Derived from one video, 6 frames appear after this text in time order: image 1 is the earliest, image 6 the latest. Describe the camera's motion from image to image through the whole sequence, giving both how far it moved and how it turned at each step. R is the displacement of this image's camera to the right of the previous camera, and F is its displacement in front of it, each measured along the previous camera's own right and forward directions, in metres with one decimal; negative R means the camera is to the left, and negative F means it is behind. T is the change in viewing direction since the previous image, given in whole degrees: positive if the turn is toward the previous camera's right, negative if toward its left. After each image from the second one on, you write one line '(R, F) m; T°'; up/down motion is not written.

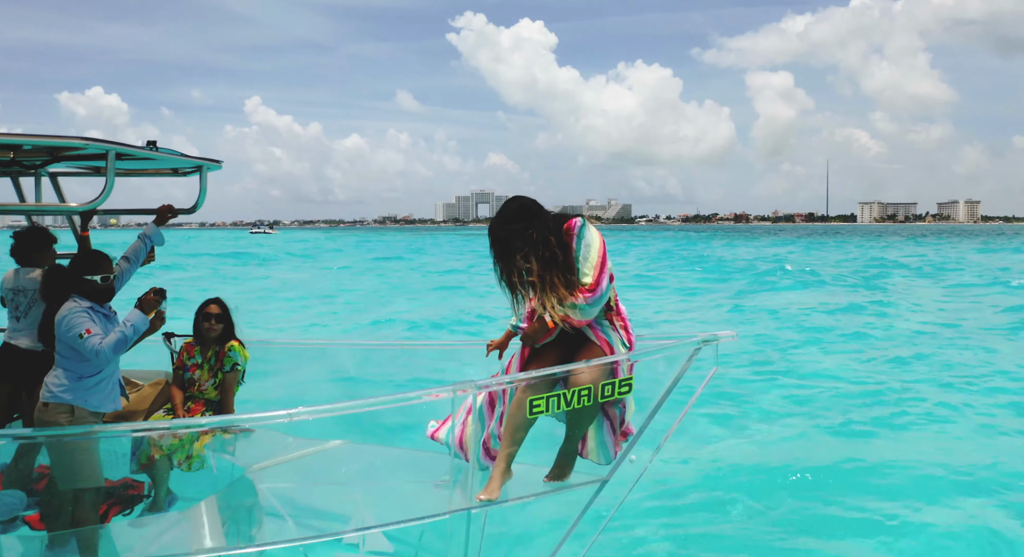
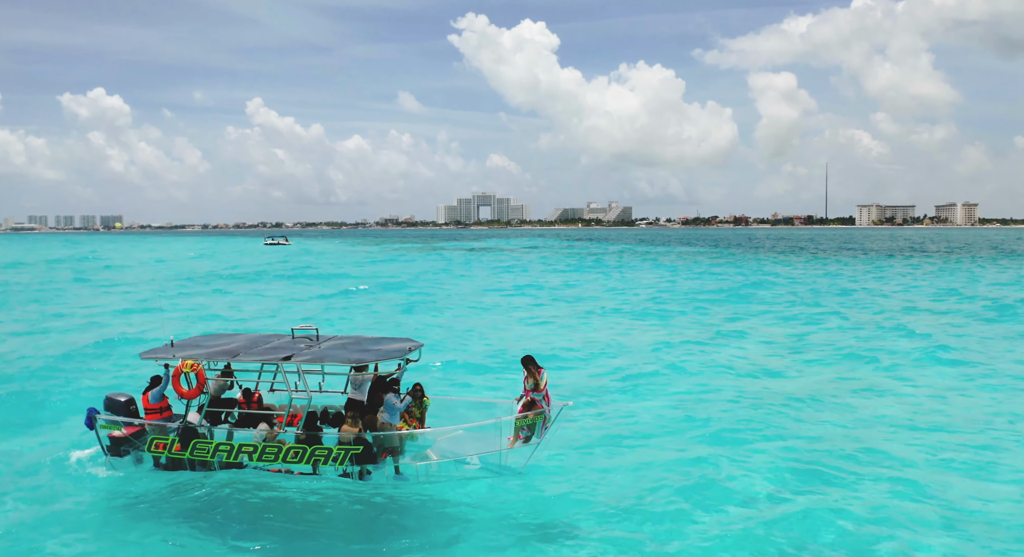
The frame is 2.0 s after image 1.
(+0.7, -4.4) m; 0°
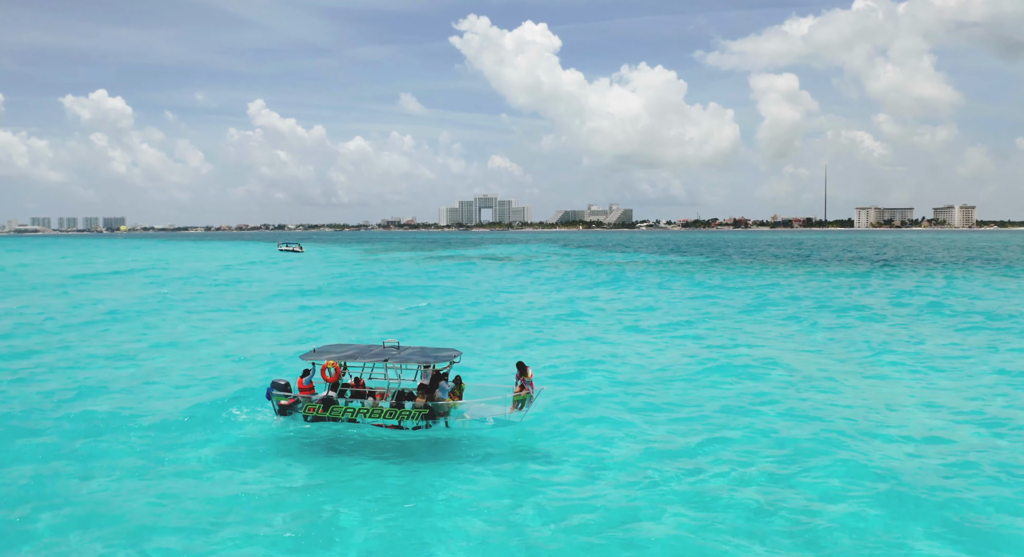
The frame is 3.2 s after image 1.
(+0.2, -5.2) m; 0°
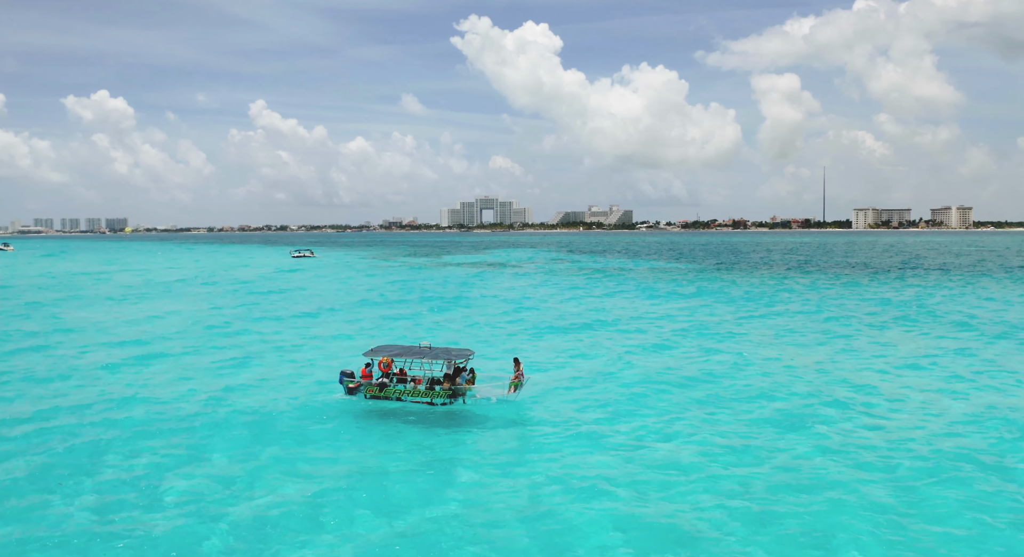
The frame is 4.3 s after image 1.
(+0.3, -5.1) m; 0°
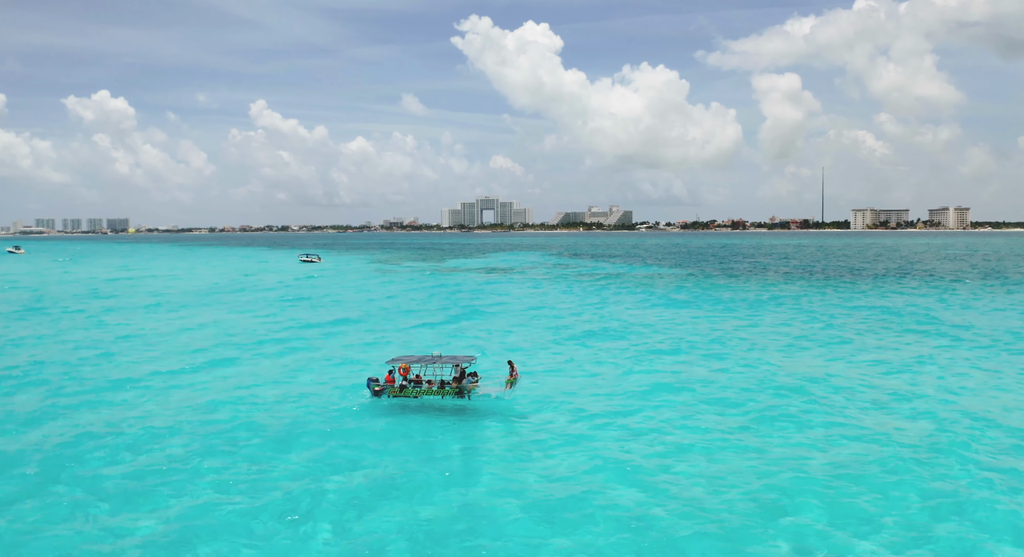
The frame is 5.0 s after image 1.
(+0.3, -3.6) m; 0°
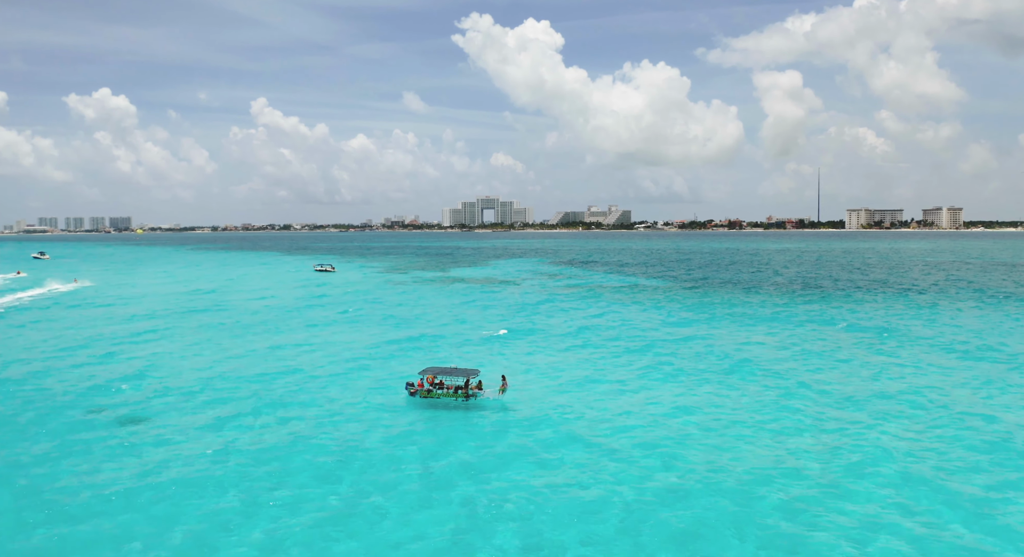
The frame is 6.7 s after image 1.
(+0.9, -8.7) m; 0°
